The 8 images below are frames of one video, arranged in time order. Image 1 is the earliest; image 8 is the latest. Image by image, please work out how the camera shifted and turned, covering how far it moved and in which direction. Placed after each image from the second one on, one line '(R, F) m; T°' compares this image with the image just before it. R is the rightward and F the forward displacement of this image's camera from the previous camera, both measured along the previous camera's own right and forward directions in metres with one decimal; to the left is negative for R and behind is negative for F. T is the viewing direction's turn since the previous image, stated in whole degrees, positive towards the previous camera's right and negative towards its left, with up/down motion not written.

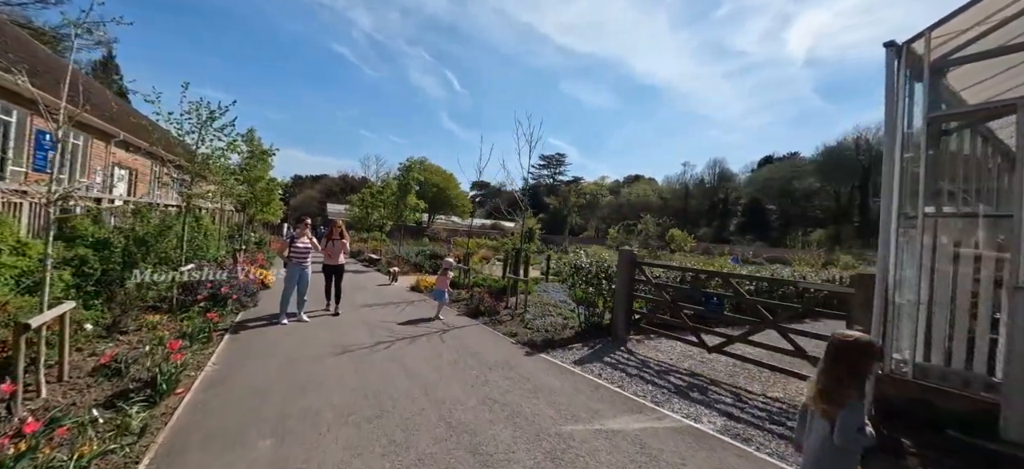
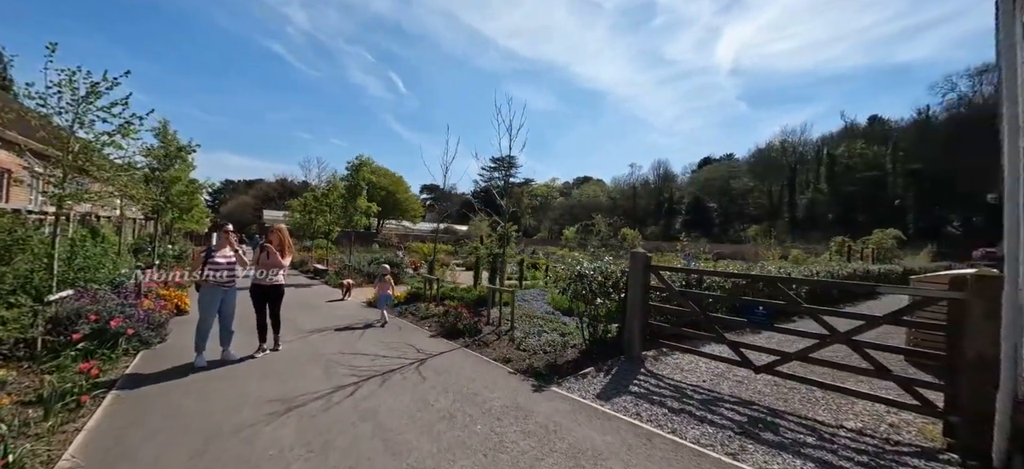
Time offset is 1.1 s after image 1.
(-0.6, +1.2) m; +7°
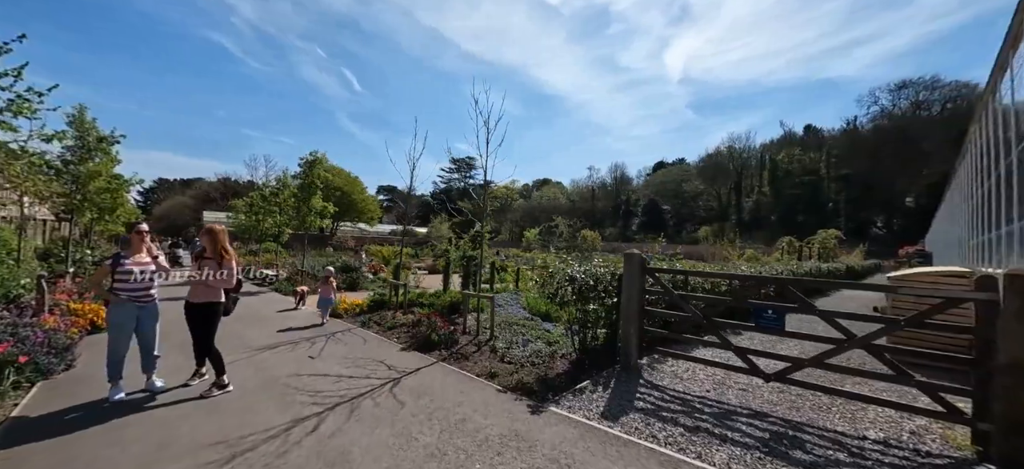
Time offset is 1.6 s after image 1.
(-0.3, +0.6) m; +6°
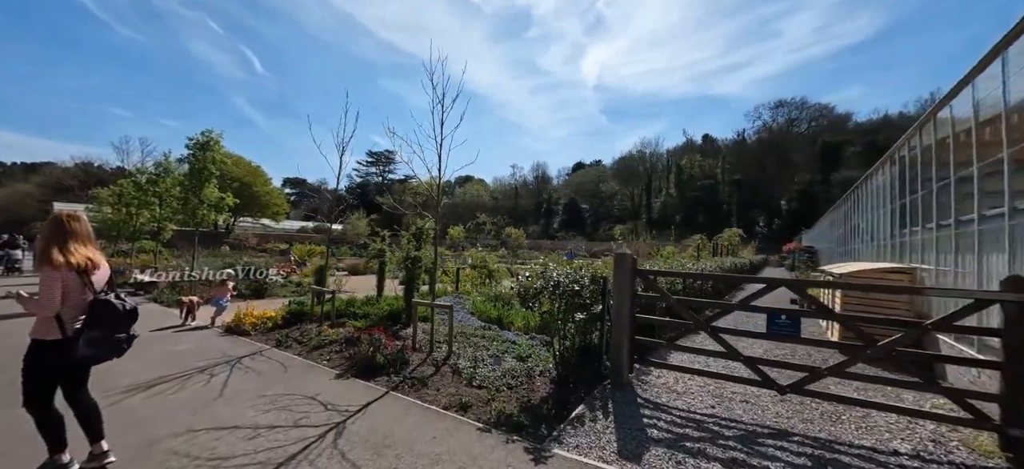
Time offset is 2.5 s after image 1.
(-0.6, +1.0) m; +11°
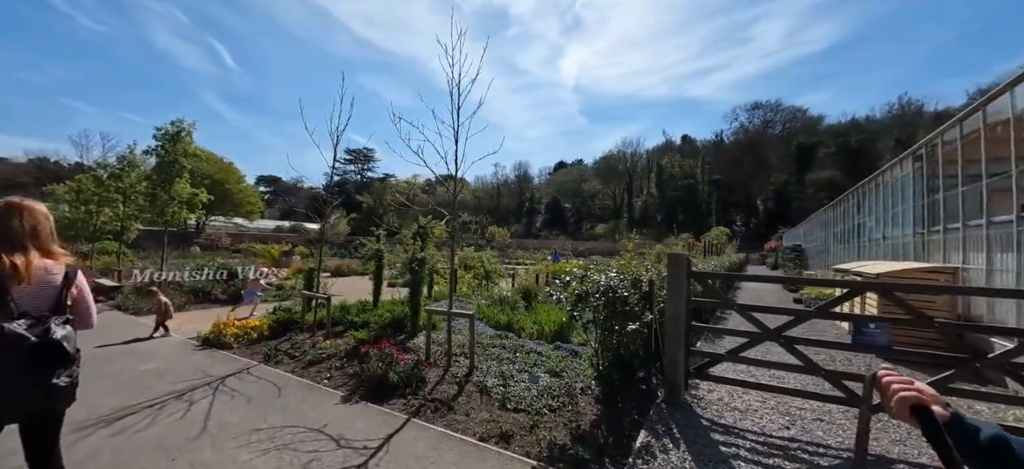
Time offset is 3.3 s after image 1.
(-0.6, +0.6) m; +3°
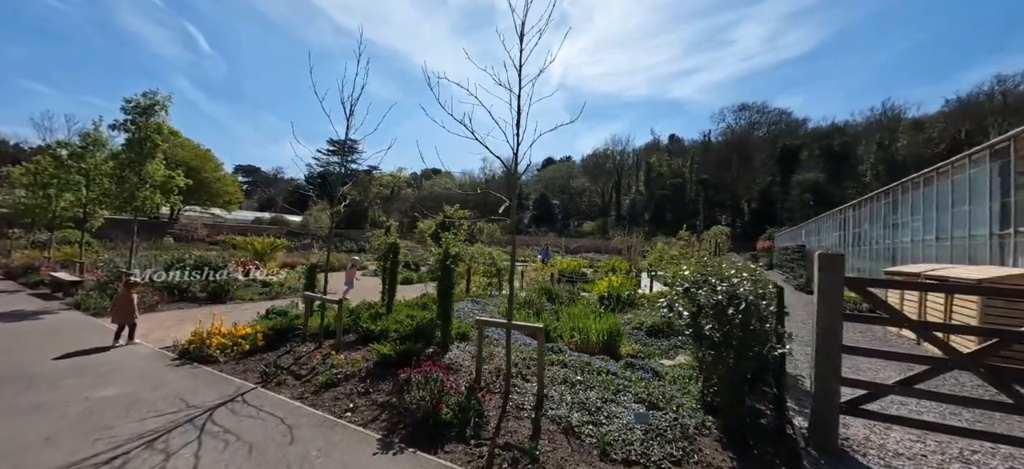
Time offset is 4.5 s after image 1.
(-0.9, +1.1) m; +2°
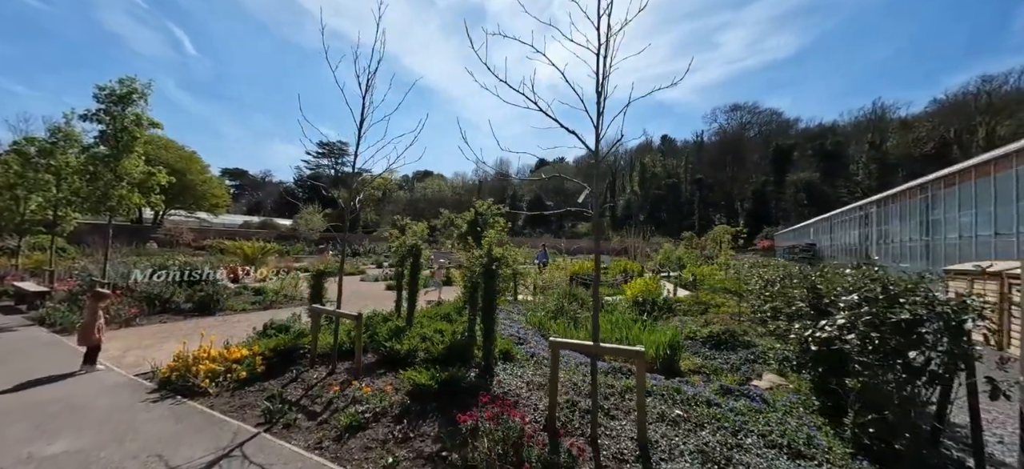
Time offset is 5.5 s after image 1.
(-0.7, +0.9) m; +1°
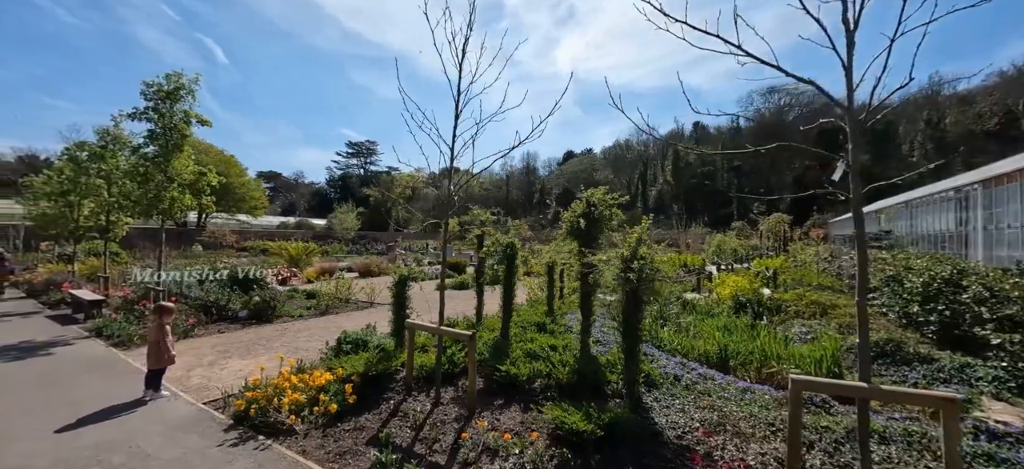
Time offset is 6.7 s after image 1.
(-1.1, +0.9) m; -3°
